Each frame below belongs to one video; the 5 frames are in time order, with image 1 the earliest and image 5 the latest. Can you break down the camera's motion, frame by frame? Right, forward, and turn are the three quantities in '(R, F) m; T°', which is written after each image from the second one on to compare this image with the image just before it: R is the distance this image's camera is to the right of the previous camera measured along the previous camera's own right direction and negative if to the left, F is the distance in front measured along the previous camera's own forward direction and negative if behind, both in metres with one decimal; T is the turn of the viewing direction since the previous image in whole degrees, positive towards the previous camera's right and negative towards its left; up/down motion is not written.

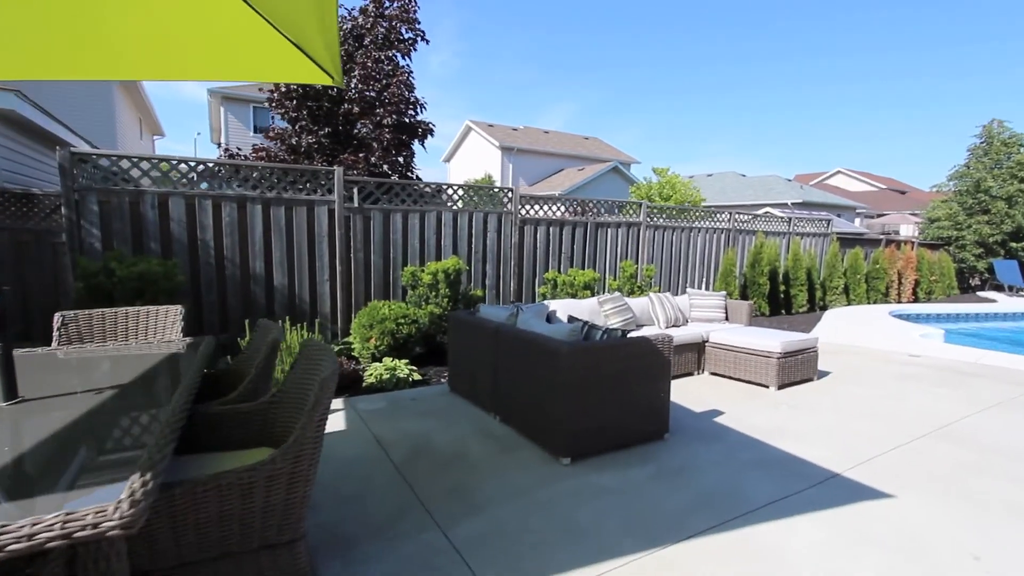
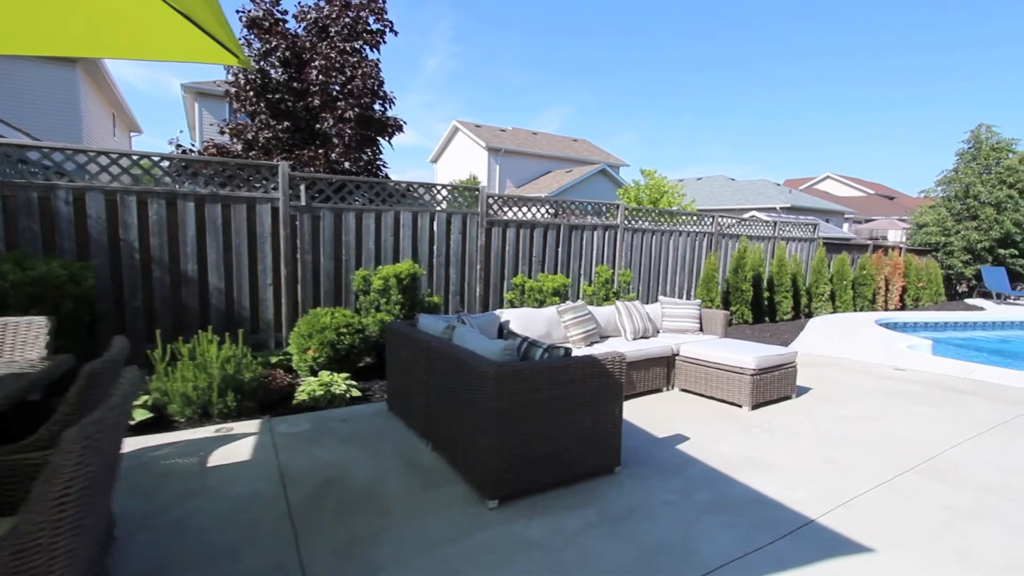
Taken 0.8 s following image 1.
(+0.3, +0.4) m; +1°
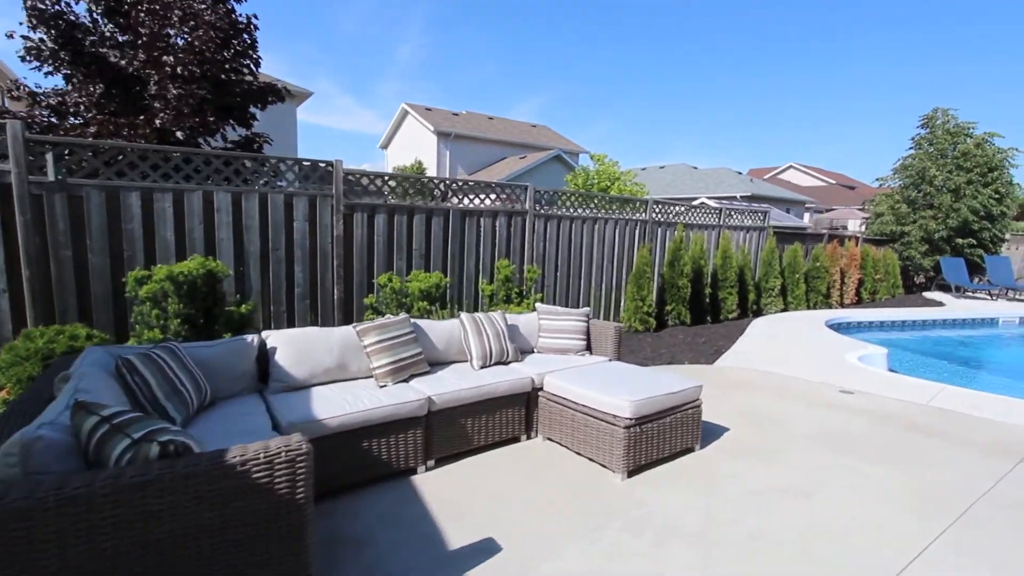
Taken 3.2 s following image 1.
(+1.1, +1.2) m; +3°
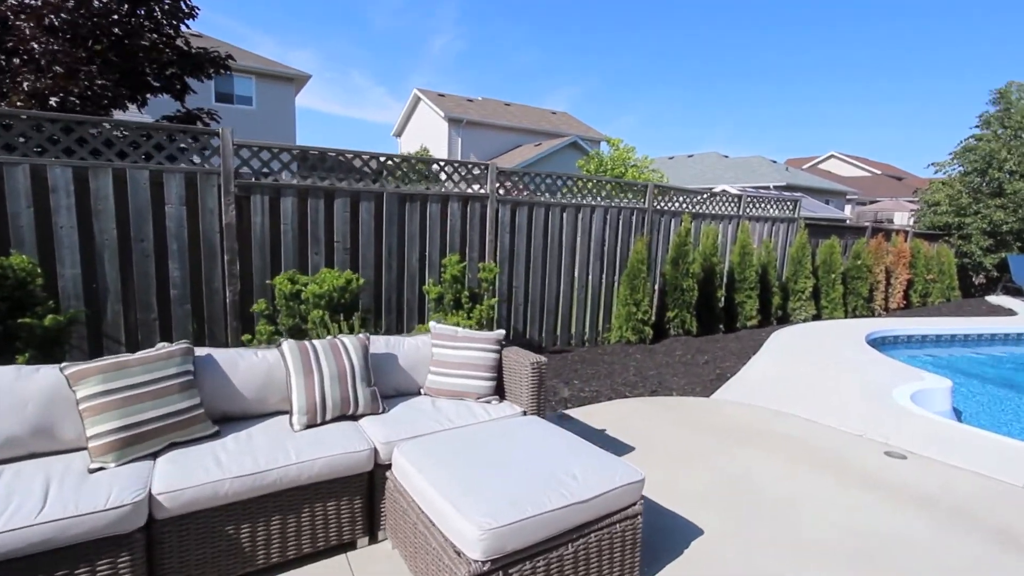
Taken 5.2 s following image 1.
(+0.7, +1.1) m; -3°
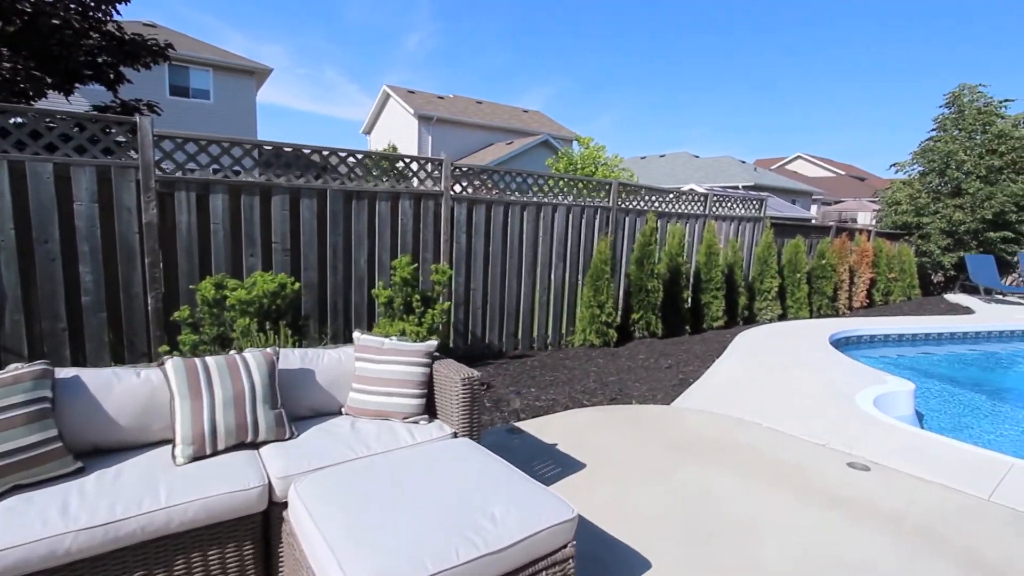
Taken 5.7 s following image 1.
(+0.2, +0.2) m; +3°
